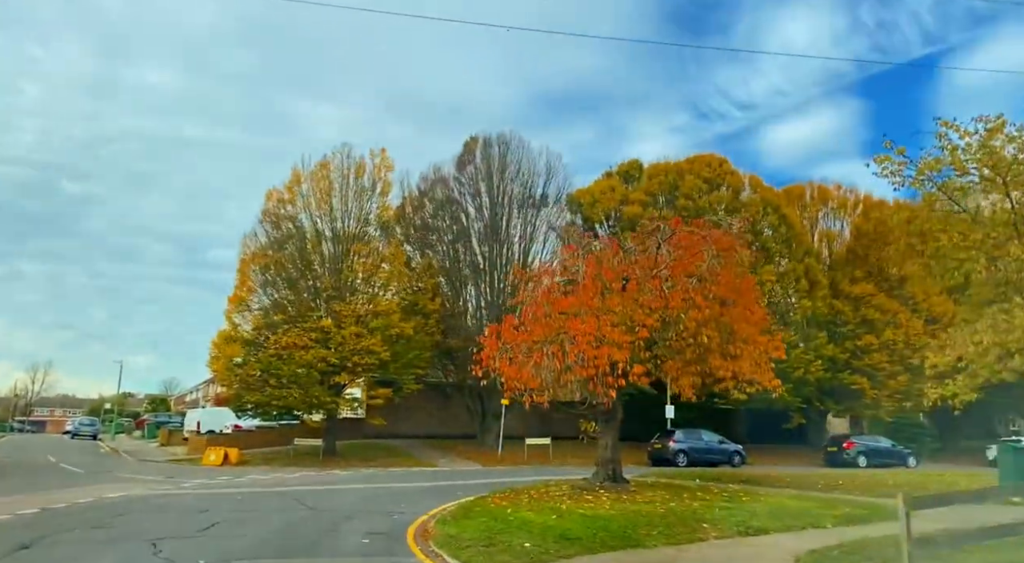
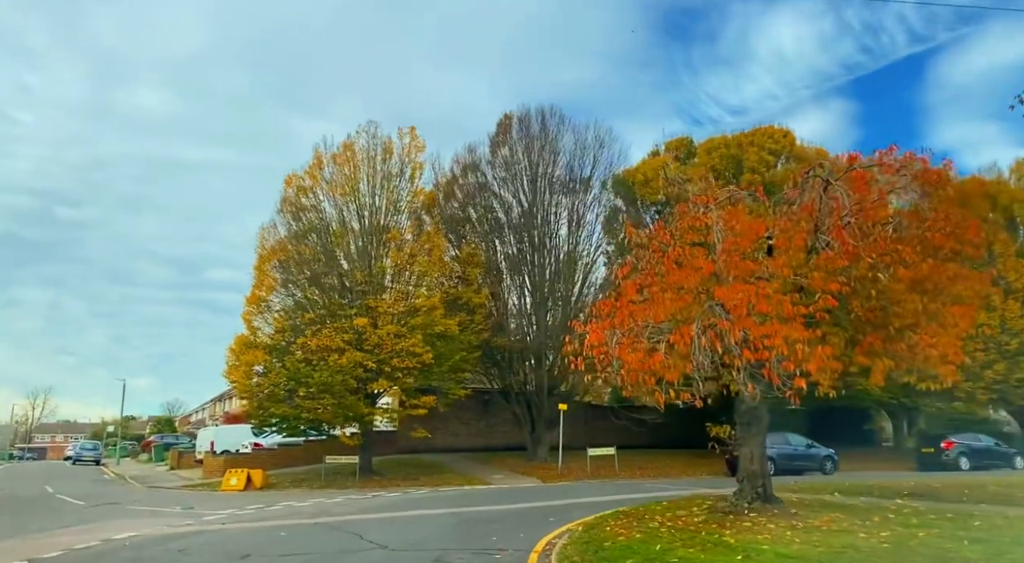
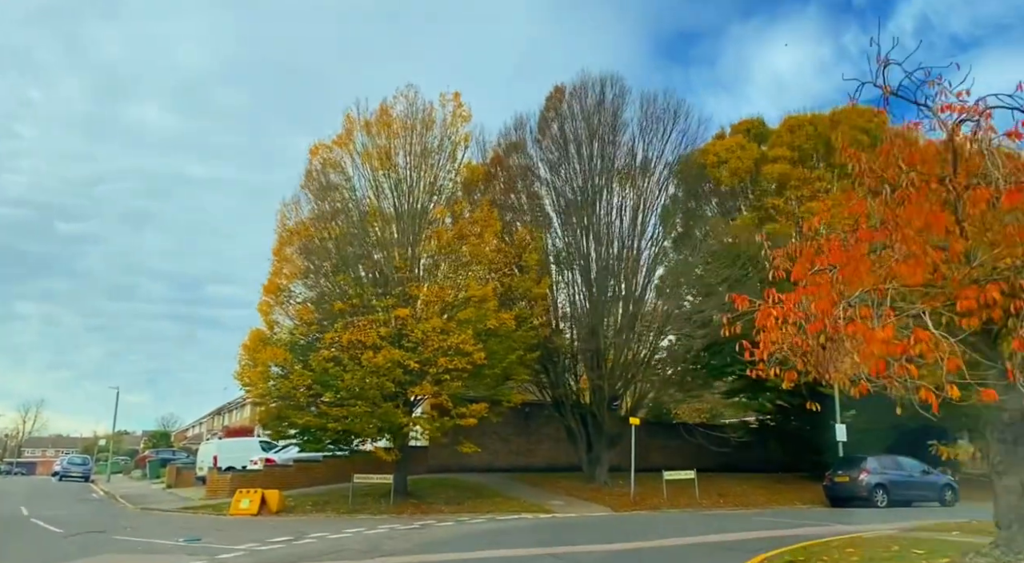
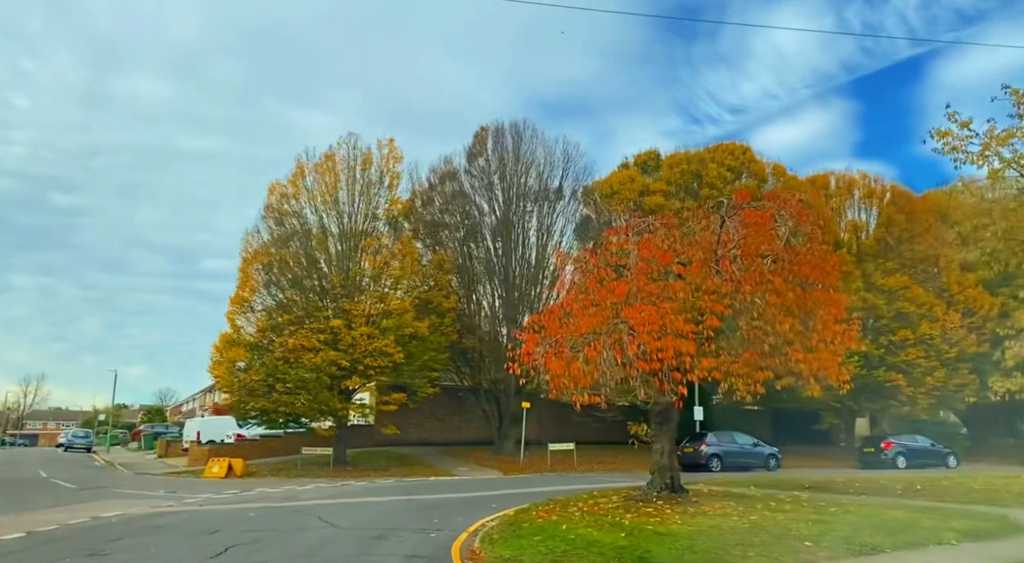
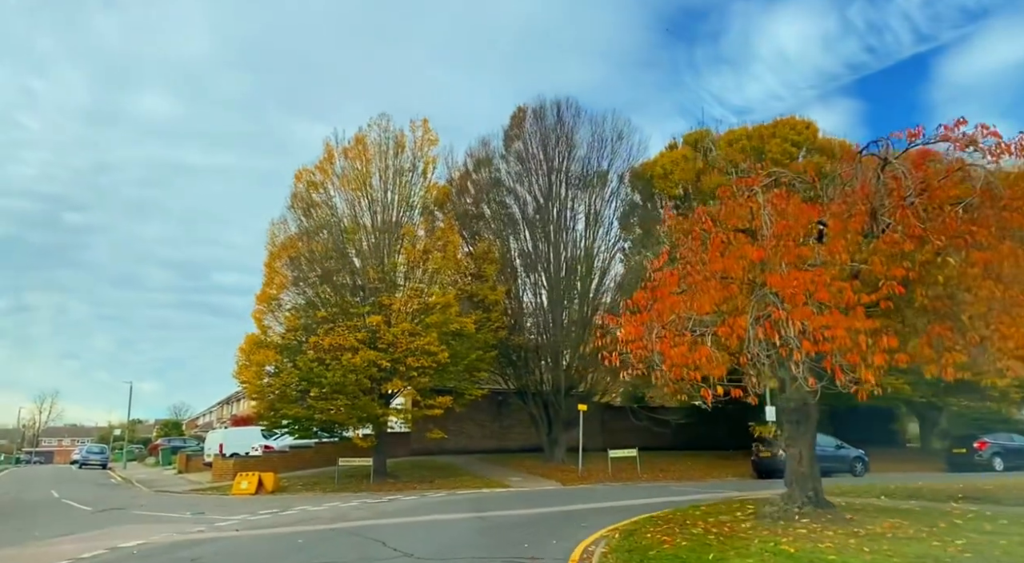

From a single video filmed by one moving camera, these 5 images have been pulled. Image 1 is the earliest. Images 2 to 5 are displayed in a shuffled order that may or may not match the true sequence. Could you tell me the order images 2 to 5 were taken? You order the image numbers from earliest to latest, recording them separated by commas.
4, 2, 5, 3
